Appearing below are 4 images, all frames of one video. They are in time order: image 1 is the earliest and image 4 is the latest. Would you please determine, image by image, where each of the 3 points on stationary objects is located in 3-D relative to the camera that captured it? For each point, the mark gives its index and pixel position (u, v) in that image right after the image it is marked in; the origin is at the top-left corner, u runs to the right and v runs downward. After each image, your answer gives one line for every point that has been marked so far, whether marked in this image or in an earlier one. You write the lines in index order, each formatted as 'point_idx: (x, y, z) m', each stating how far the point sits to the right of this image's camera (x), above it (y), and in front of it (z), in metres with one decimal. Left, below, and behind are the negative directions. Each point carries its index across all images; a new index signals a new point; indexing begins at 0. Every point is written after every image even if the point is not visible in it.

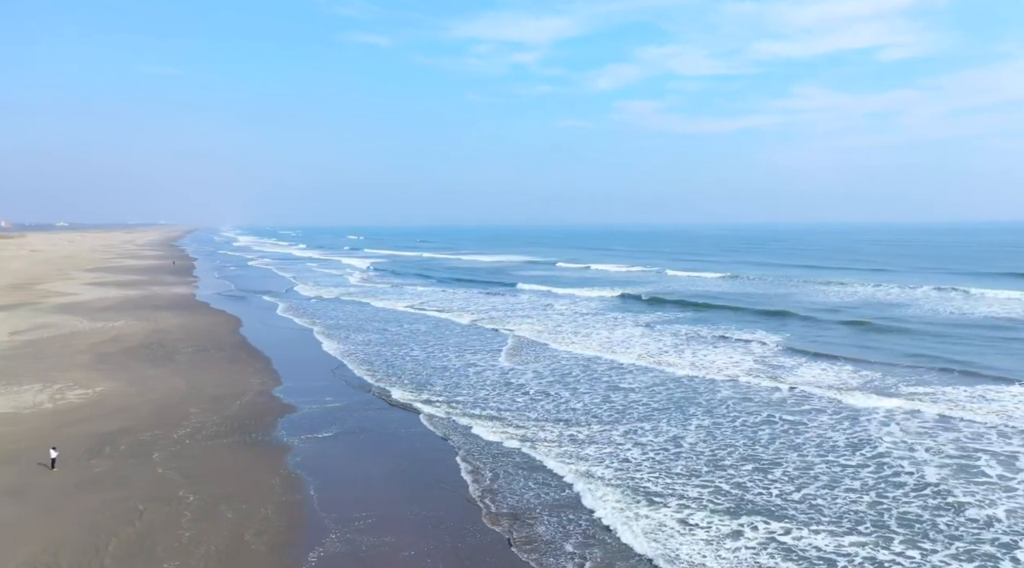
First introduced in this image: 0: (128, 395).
0: (-7.2, -2.1, +14.2) m
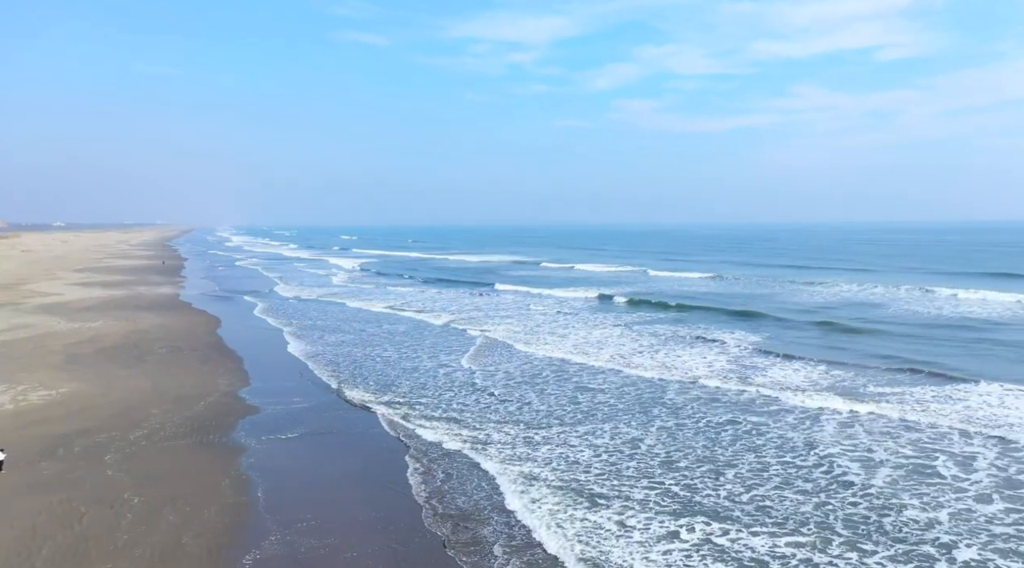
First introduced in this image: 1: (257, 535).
0: (-7.9, -2.1, +14.1) m
1: (-2.8, -2.8, +8.4) m
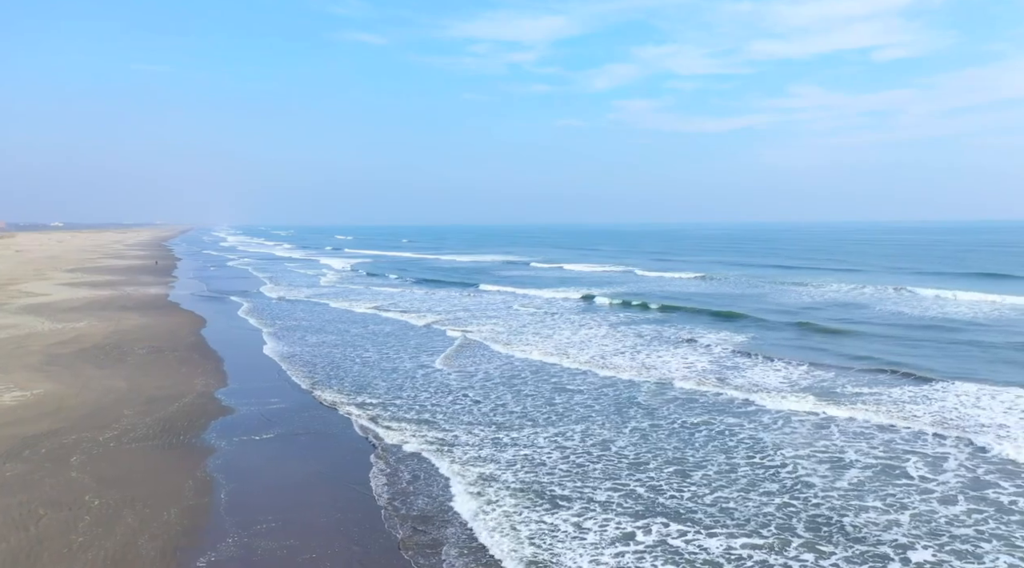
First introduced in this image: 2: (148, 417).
0: (-8.3, -2.1, +14.1) m
1: (-3.3, -2.8, +8.4) m
2: (-6.3, -2.3, +13.1) m
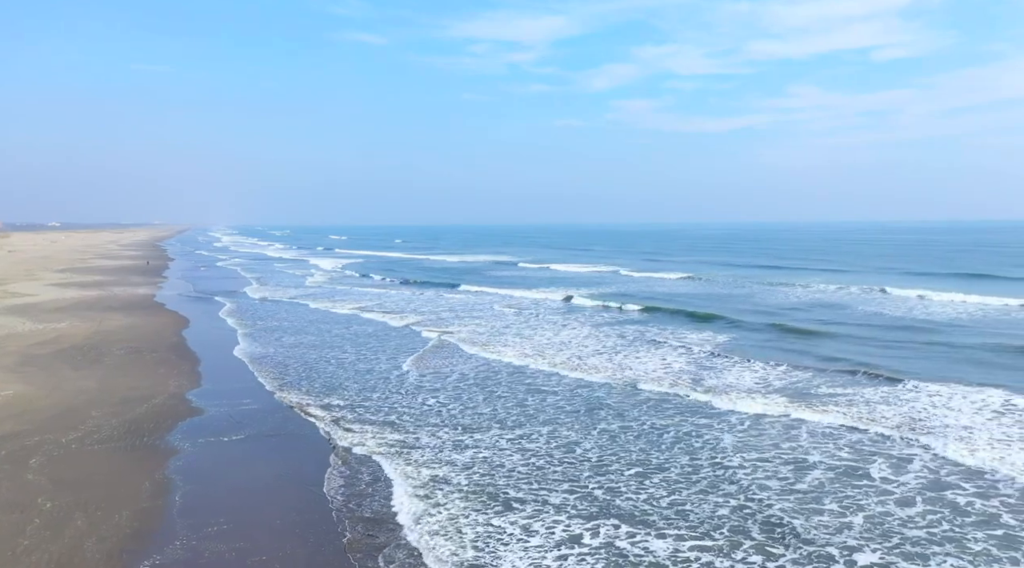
0: (-8.9, -2.1, +14.1) m
1: (-3.8, -2.8, +8.3) m
2: (-6.9, -2.3, +13.0) m
